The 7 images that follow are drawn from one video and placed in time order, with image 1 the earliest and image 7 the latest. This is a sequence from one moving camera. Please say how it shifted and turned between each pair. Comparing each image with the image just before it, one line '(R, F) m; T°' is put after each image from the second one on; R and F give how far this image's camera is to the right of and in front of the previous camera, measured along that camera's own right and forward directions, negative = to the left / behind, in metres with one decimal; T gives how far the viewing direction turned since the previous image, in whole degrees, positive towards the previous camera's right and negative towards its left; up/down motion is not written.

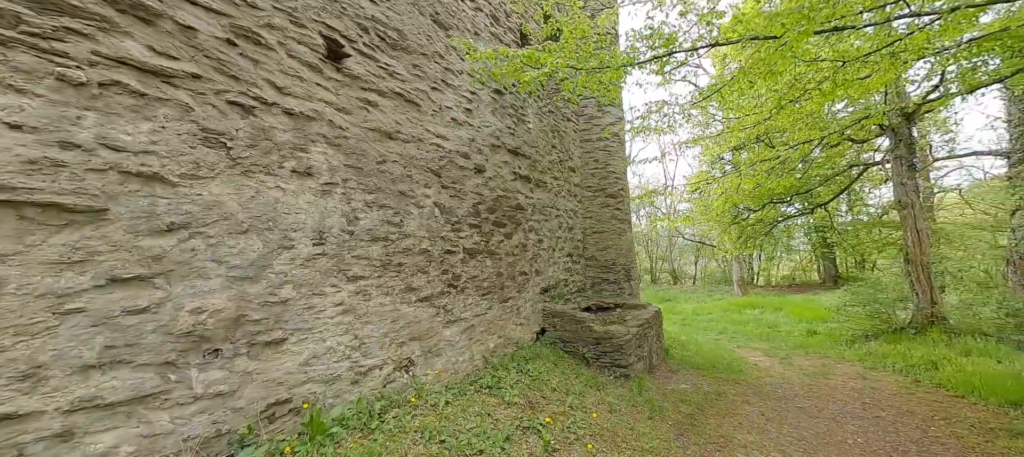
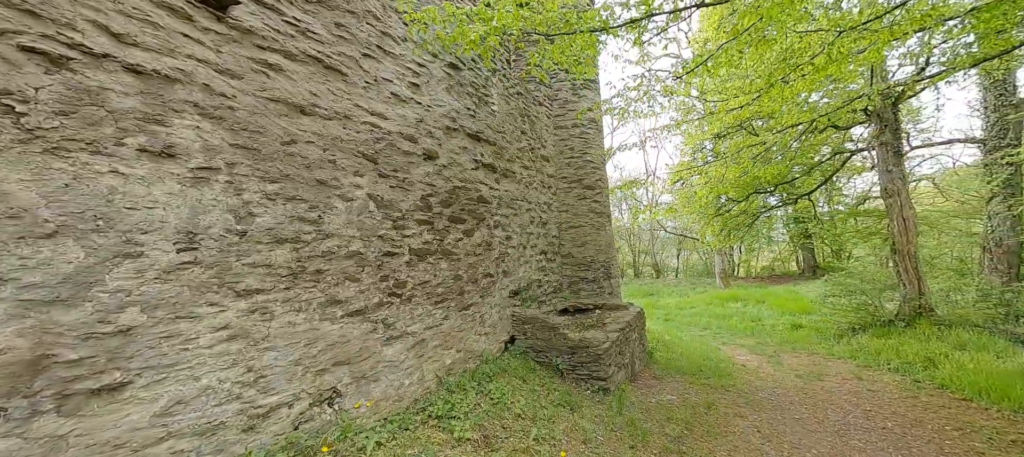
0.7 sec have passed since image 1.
(+0.3, +0.7) m; +2°
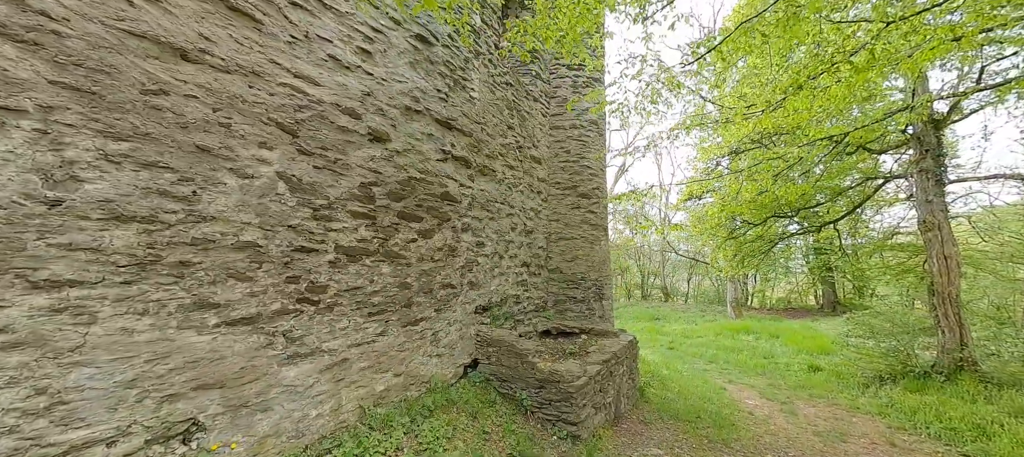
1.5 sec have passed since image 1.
(+0.5, +0.7) m; -2°
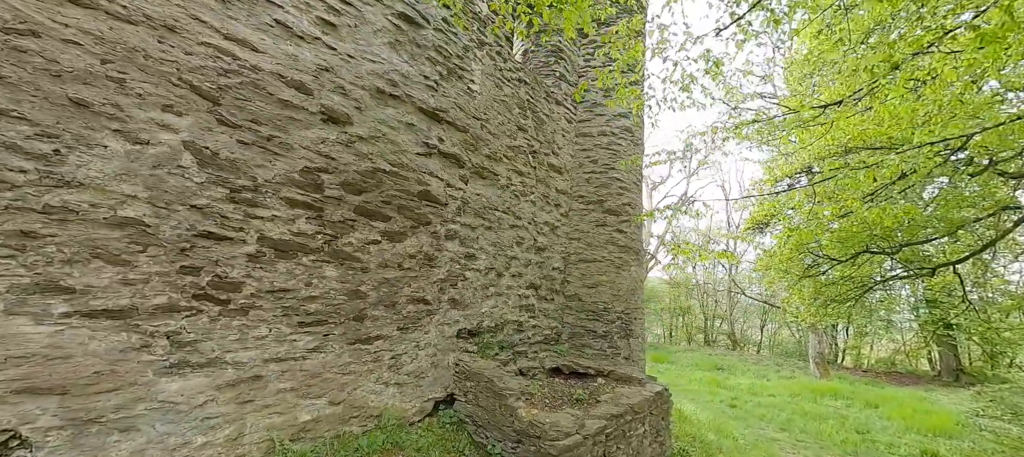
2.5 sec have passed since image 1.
(+0.6, +0.8) m; -9°
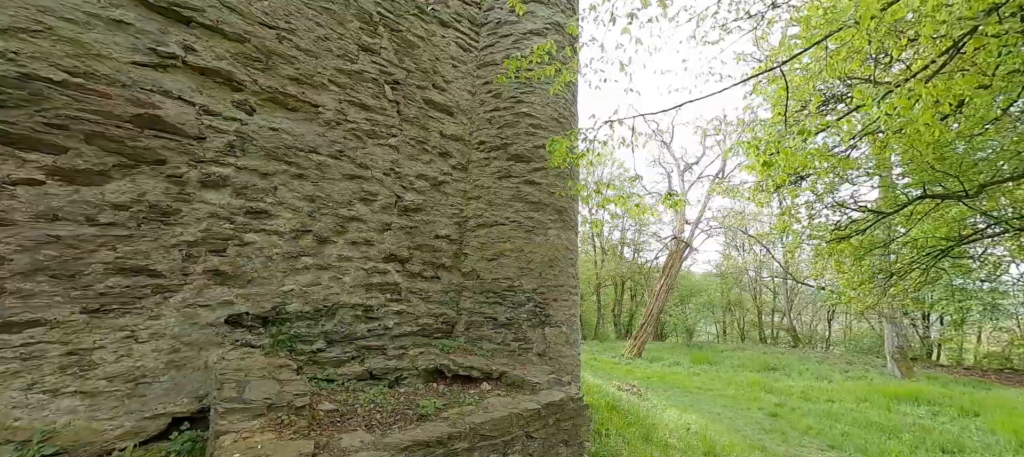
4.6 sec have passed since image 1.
(+1.8, +1.4) m; -7°
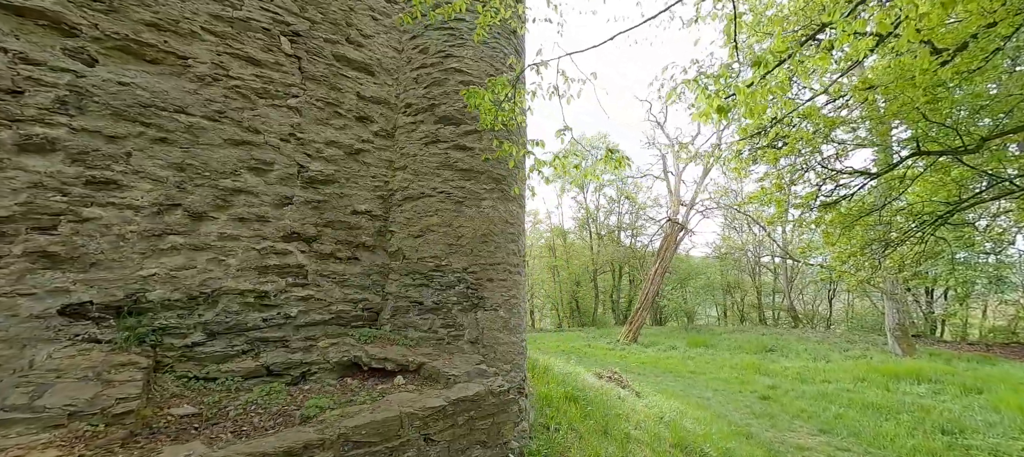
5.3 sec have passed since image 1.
(+0.7, +0.5) m; 0°
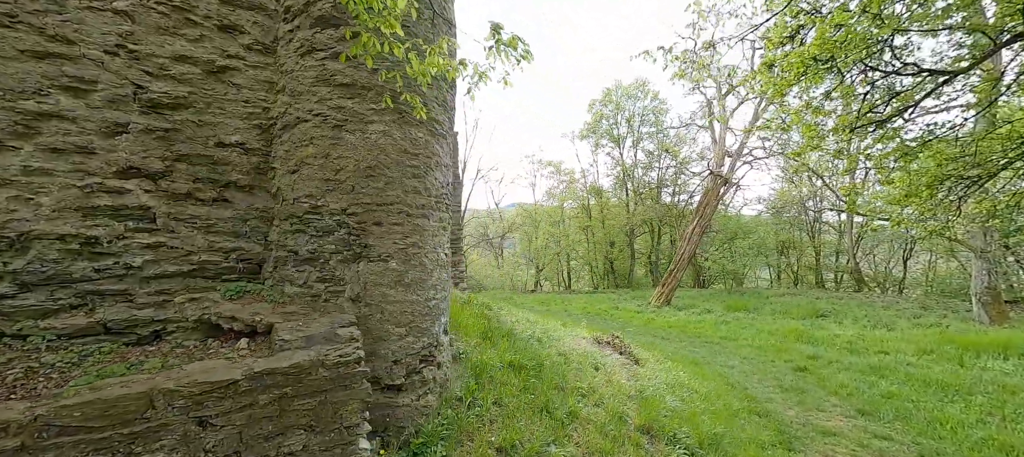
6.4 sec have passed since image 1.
(+1.1, +0.8) m; -7°
